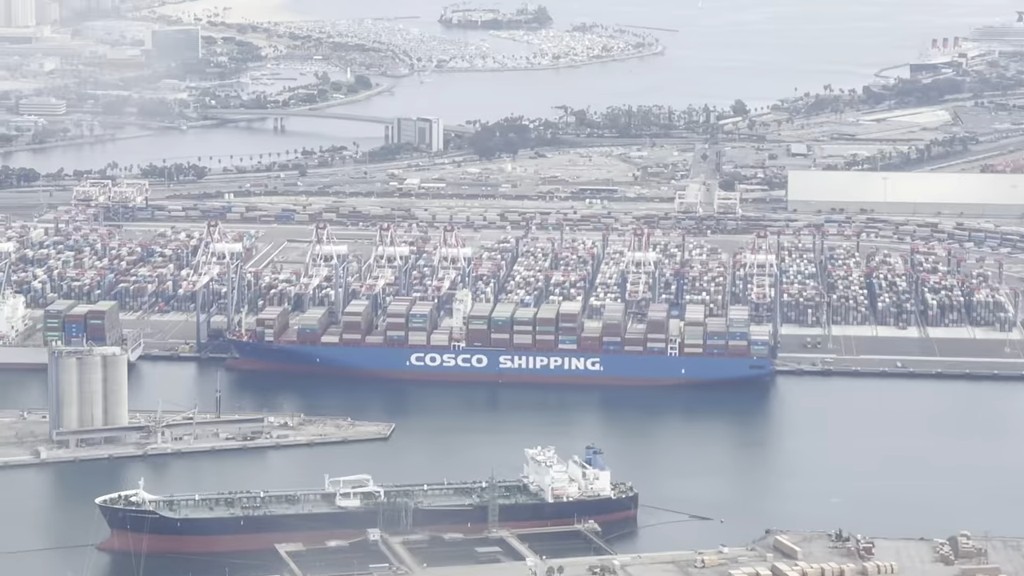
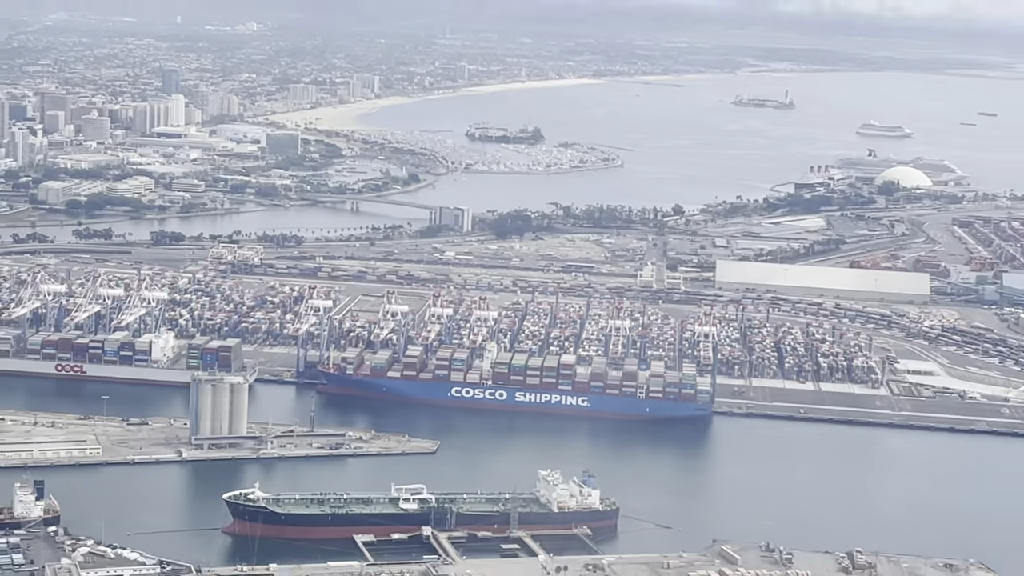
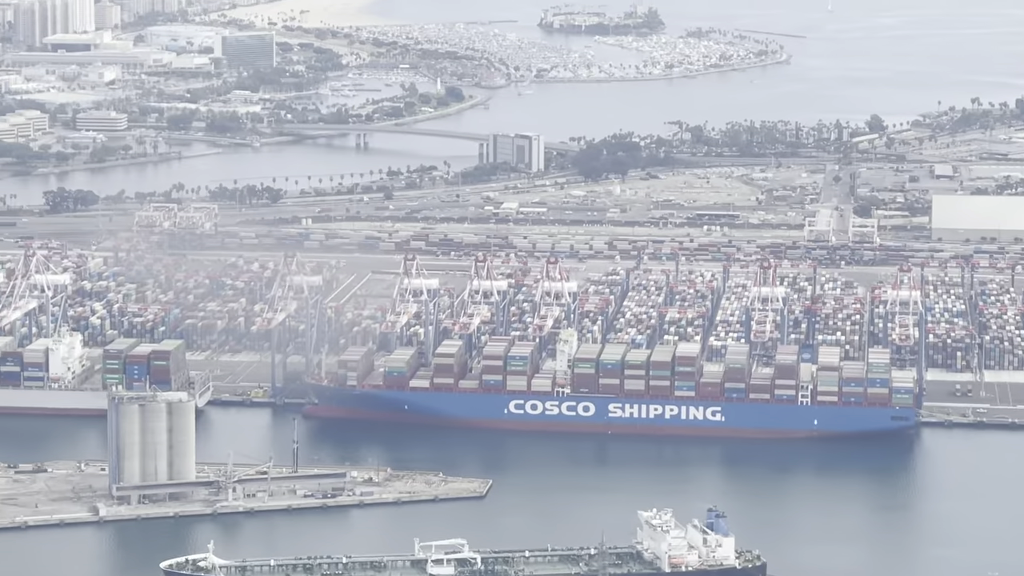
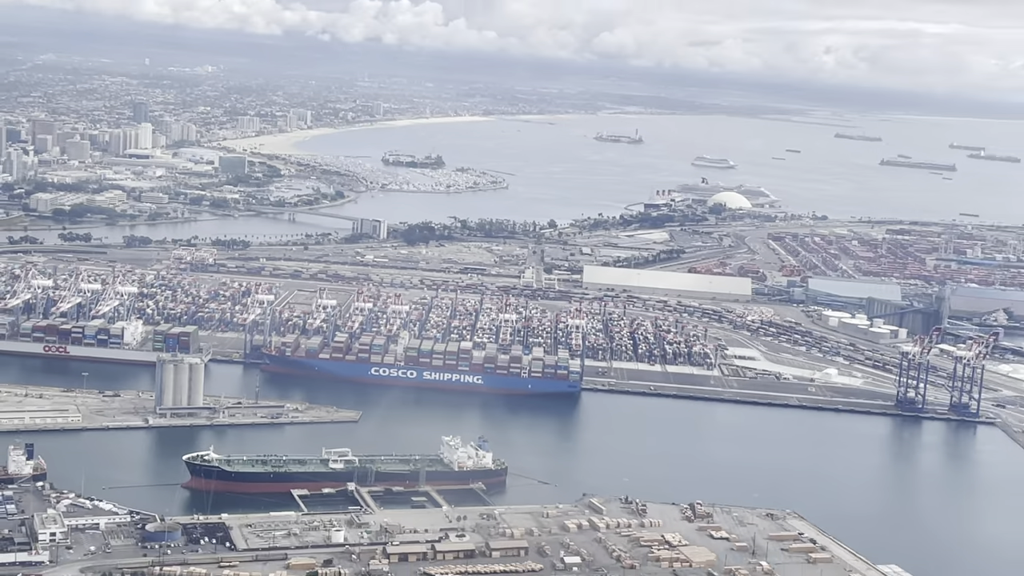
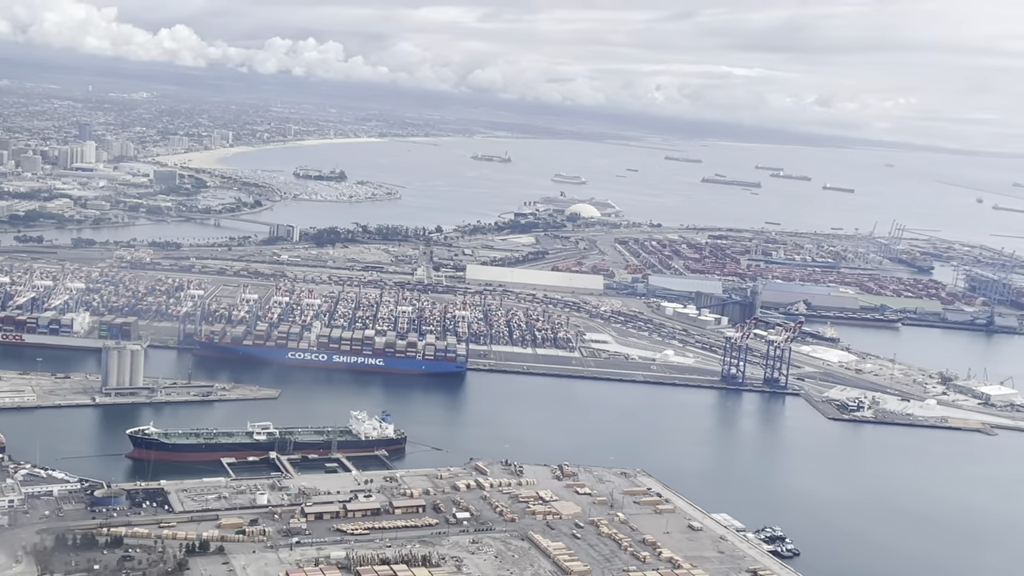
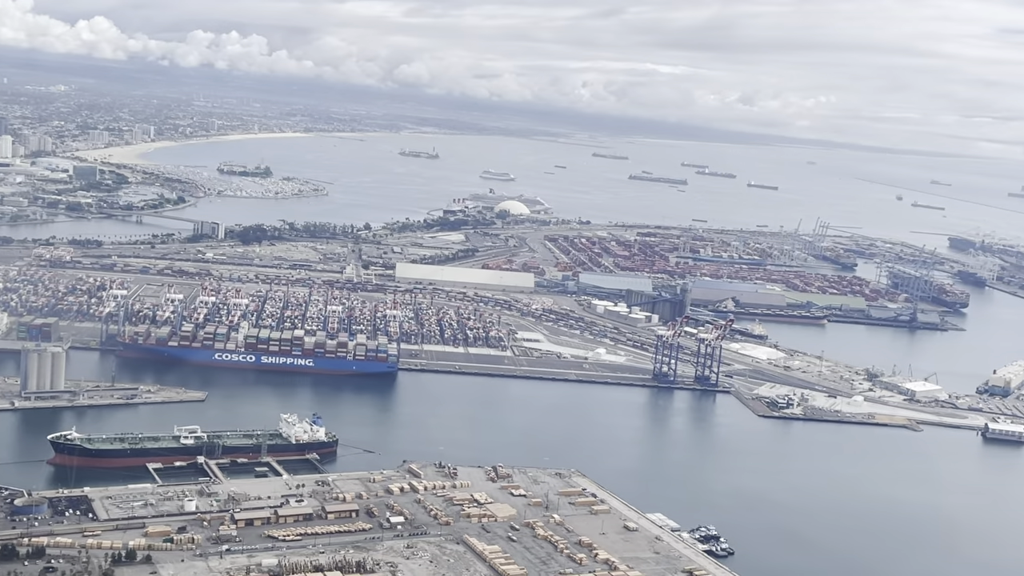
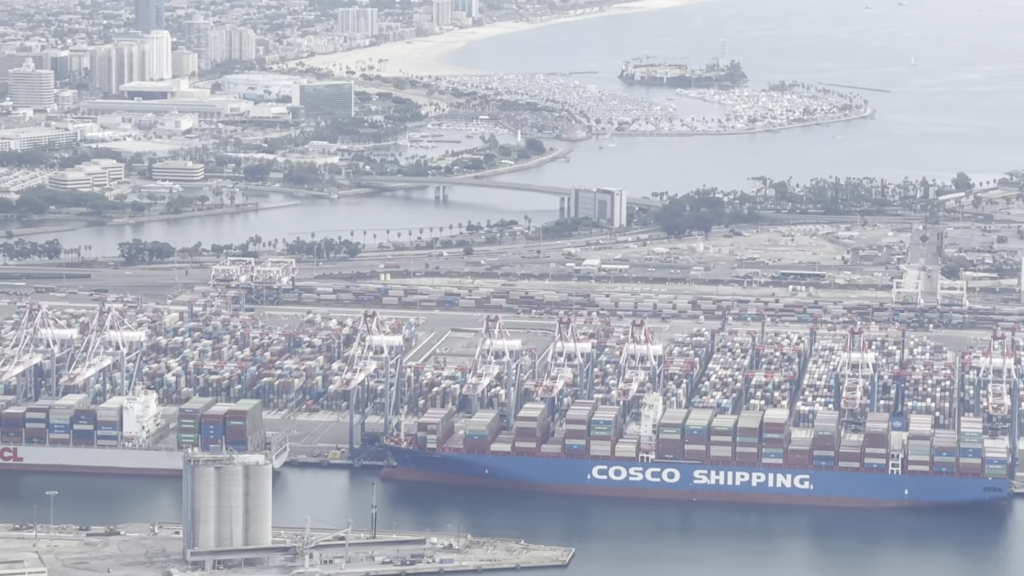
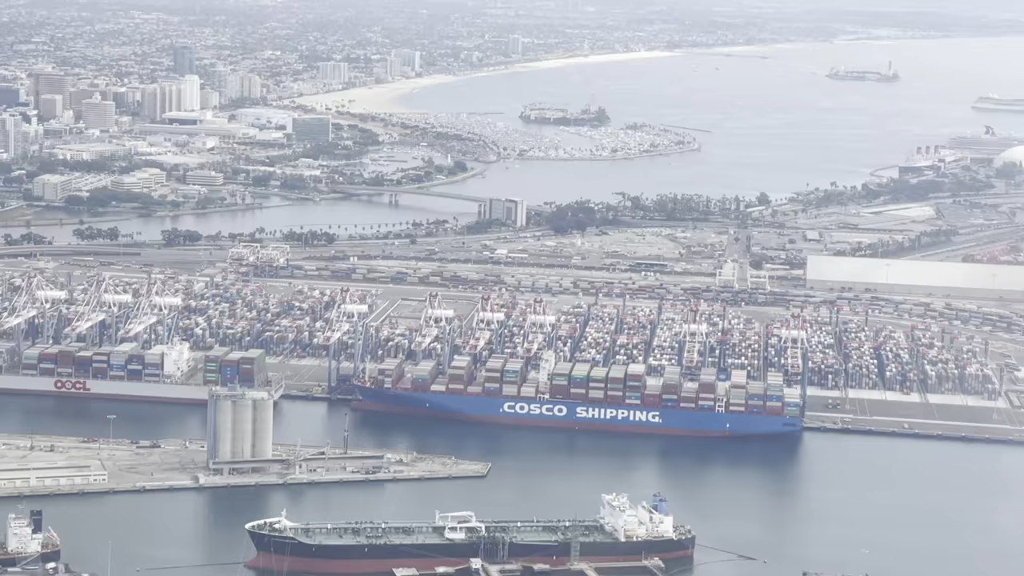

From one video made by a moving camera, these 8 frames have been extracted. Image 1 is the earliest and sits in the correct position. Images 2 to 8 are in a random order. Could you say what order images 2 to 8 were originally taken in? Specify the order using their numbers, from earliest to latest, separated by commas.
3, 7, 8, 2, 4, 5, 6
